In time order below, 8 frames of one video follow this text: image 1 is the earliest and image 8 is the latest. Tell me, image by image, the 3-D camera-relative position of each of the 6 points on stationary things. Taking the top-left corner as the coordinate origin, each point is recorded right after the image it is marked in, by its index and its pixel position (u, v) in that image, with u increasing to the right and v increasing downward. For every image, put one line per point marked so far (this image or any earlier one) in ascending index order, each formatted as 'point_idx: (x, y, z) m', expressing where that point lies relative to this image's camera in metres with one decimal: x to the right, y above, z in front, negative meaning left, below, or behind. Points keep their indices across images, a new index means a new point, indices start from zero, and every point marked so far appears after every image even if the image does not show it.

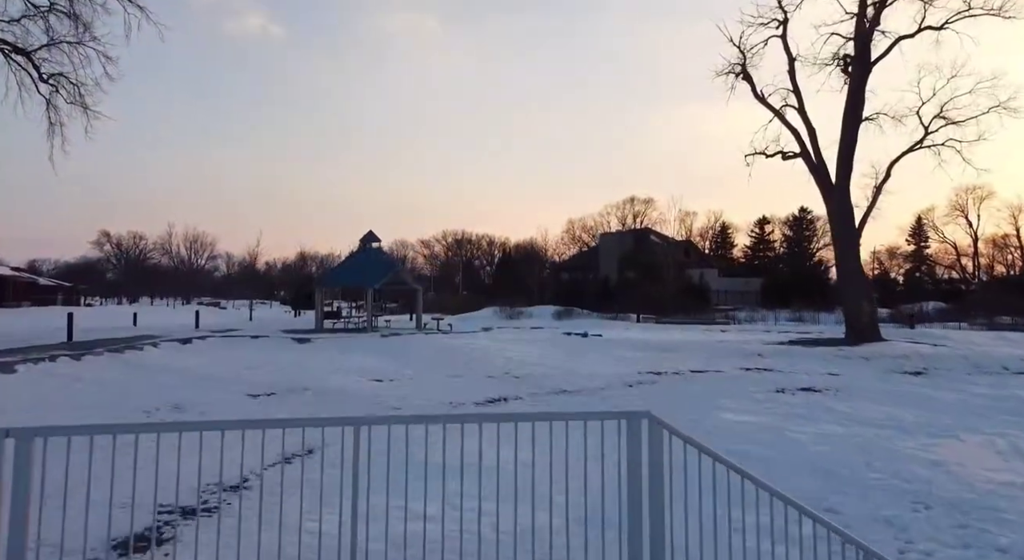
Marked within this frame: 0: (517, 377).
0: (+0.1, -1.7, +12.7) m
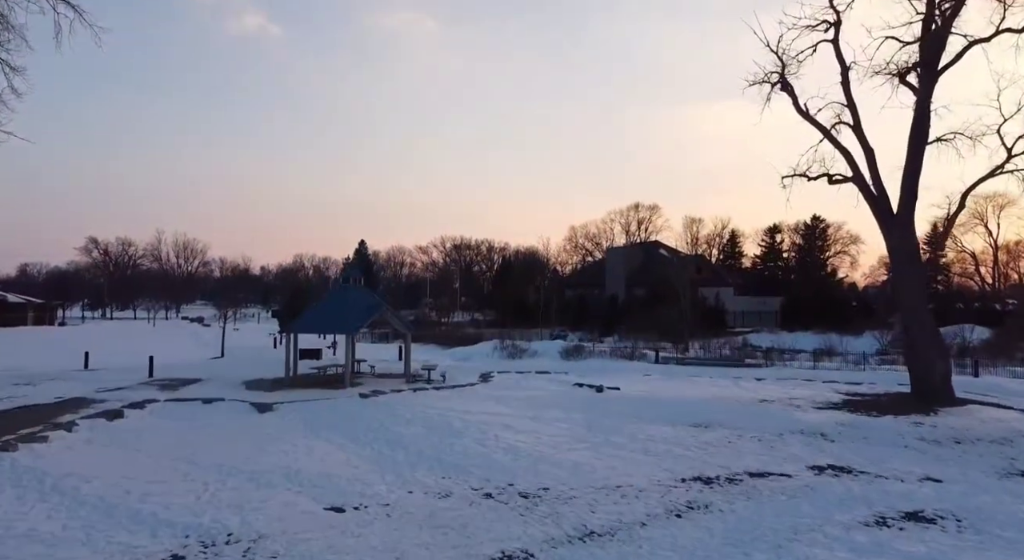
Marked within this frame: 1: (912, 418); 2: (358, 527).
0: (+0.2, -2.8, +9.5) m
1: (+8.0, -2.8, +14.8) m
2: (-1.8, -2.8, +8.4) m
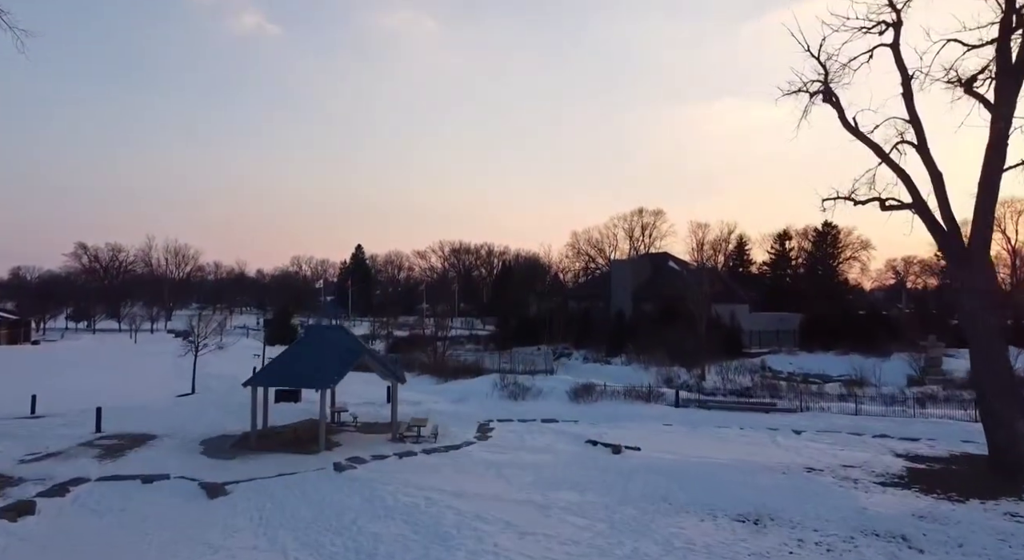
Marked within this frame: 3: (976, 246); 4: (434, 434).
0: (+0.2, -3.8, +6.8) m
1: (+8.1, -3.7, +12.1) m
2: (-1.7, -3.8, +5.7) m
3: (+9.4, +0.7, +15.0) m
4: (-1.8, -3.6, +17.5) m
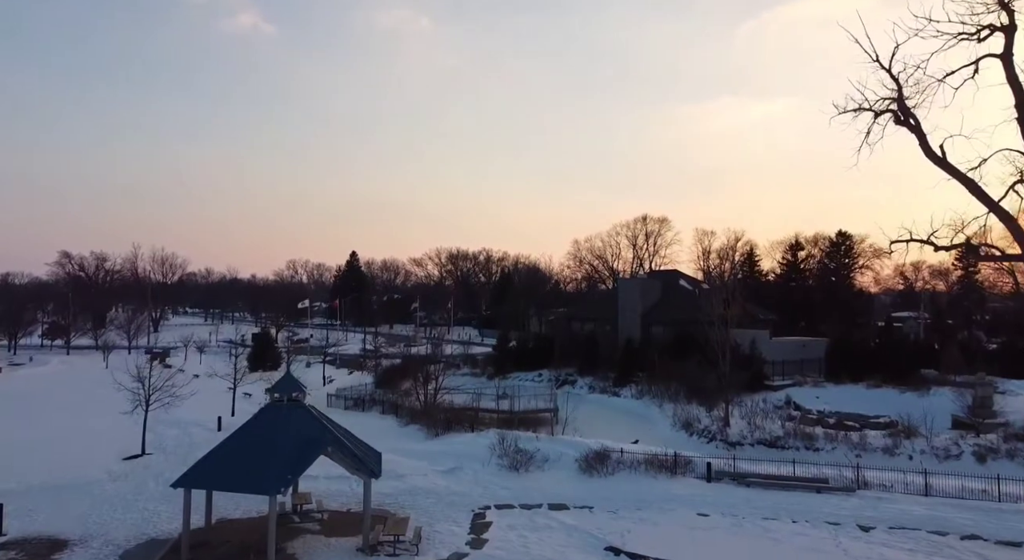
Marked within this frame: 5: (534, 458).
0: (+0.3, -5.1, +3.4) m
1: (+8.1, -5.0, +8.7) m
2: (-1.7, -5.1, +2.3) m
3: (+9.4, -0.5, +11.5) m
4: (-1.8, -4.9, +14.1) m
5: (+0.6, -4.7, +19.3) m
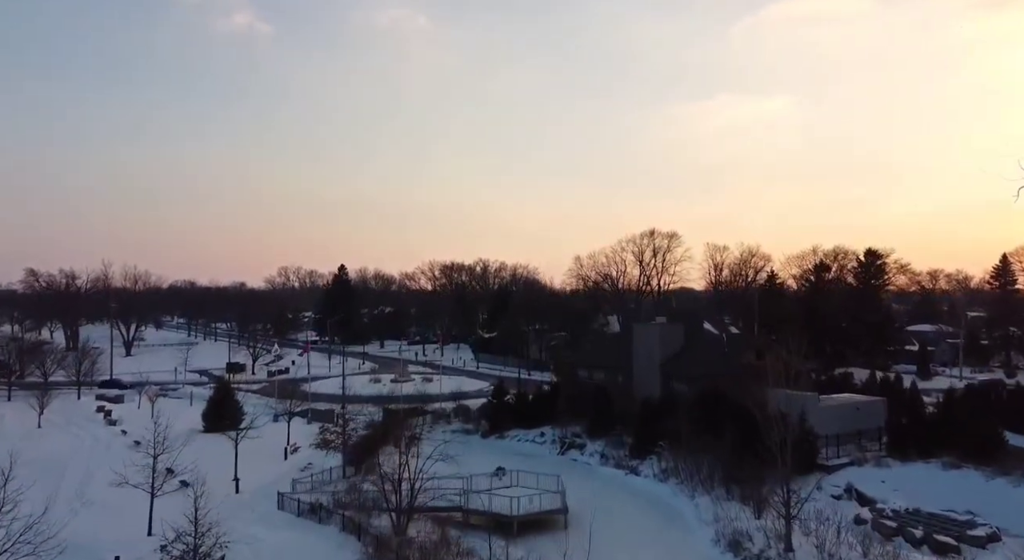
0: (+0.2, -7.4, -3.1) m
1: (+8.1, -7.3, +2.3) m
2: (-1.7, -7.5, -4.2) m
3: (+9.3, -2.8, +5.1) m
4: (-1.9, -7.3, +7.6) m
5: (+0.5, -7.0, +12.8) m
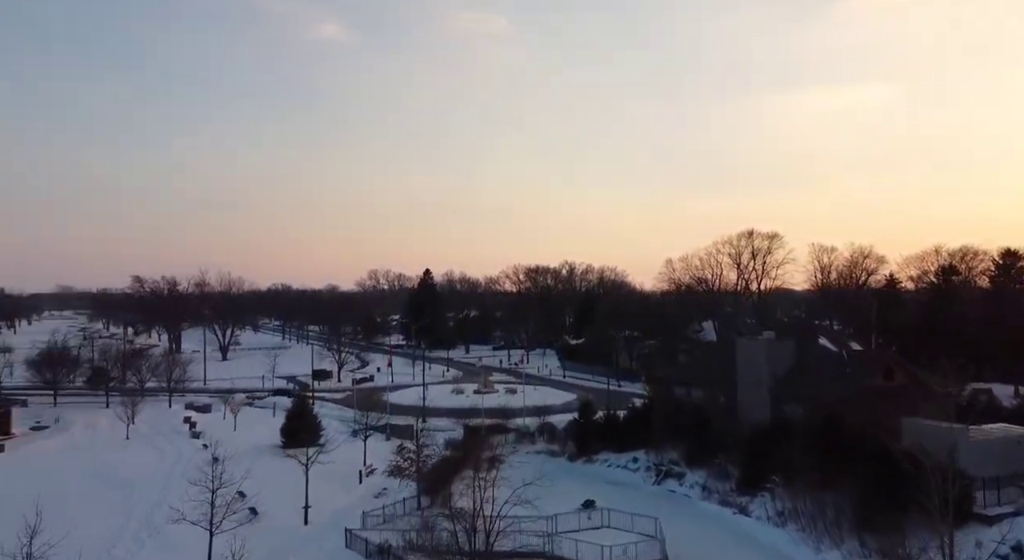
0: (-0.4, -7.9, -6.0) m
1: (+8.0, -7.7, -1.6) m
2: (-2.4, -8.0, -6.9) m
3: (+9.6, -3.3, +1.0) m
4: (-1.2, -7.8, +4.9) m
5: (+1.7, -7.5, +9.7) m
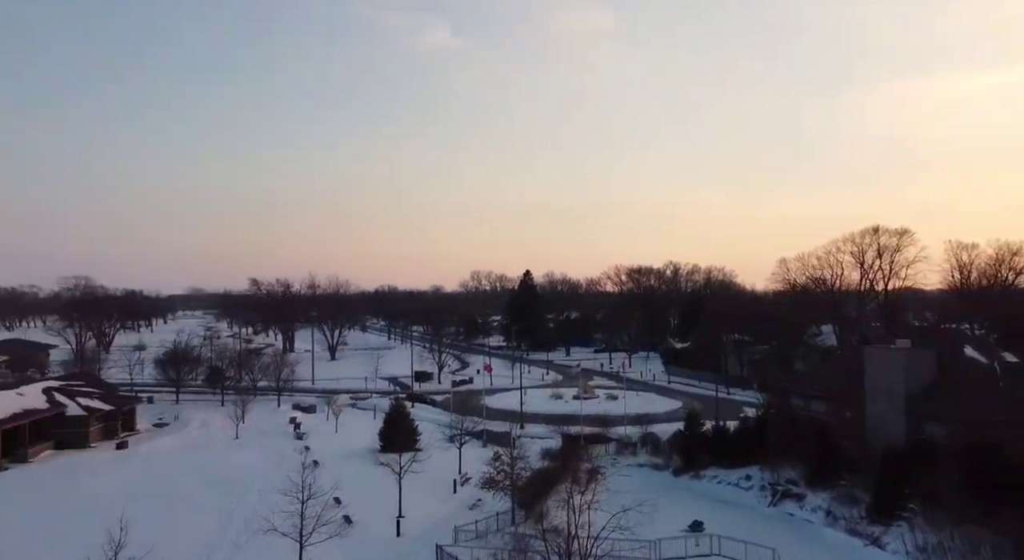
0: (-1.5, -8.1, -7.5) m
1: (+7.4, -7.8, -4.4) m
2: (-3.6, -8.1, -8.1) m
3: (+9.3, -3.3, -1.9) m
4: (-0.8, -7.9, +3.4) m
5: (+2.8, -7.6, +7.8) m
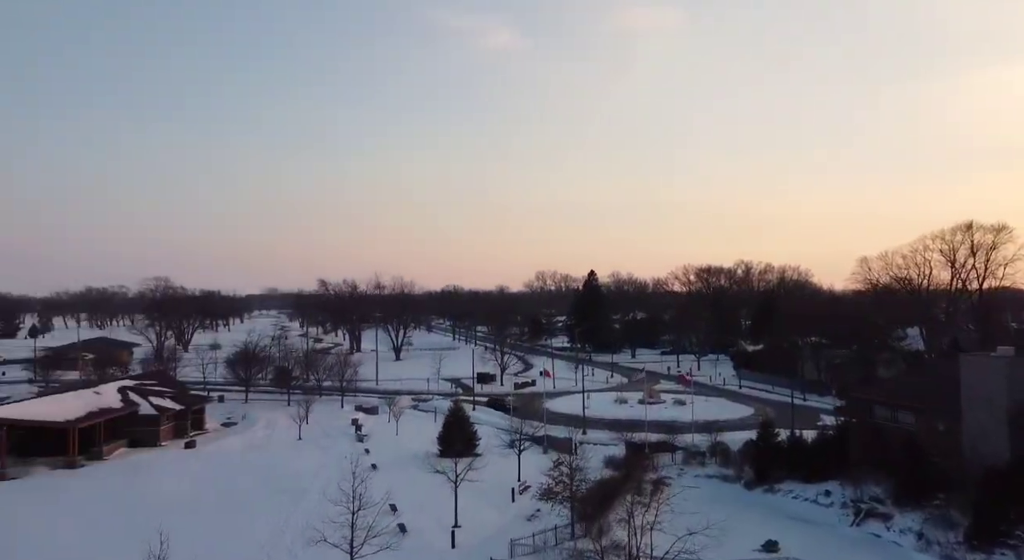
0: (-2.5, -8.1, -8.6) m
1: (+6.7, -7.9, -6.3) m
2: (-4.7, -8.2, -9.0) m
3: (+8.7, -3.4, -4.0) m
4: (-0.9, -8.0, +2.2) m
5: (+3.1, -7.7, +6.3) m
